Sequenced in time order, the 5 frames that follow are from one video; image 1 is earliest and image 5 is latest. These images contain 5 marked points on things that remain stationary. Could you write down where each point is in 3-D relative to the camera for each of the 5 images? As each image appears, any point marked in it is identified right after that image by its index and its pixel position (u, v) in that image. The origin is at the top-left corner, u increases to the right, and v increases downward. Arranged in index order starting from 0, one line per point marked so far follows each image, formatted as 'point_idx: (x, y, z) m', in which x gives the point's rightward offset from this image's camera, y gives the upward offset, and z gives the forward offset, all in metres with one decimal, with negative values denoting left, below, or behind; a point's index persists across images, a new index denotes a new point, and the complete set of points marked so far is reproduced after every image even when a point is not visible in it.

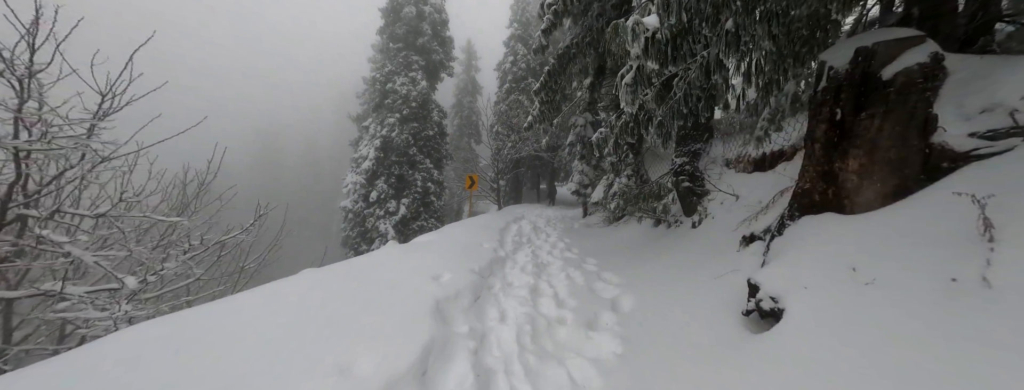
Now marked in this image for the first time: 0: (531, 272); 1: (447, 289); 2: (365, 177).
0: (+0.2, -1.0, +4.0) m
1: (-0.6, -0.8, +2.7) m
2: (-5.7, +0.7, +12.0) m
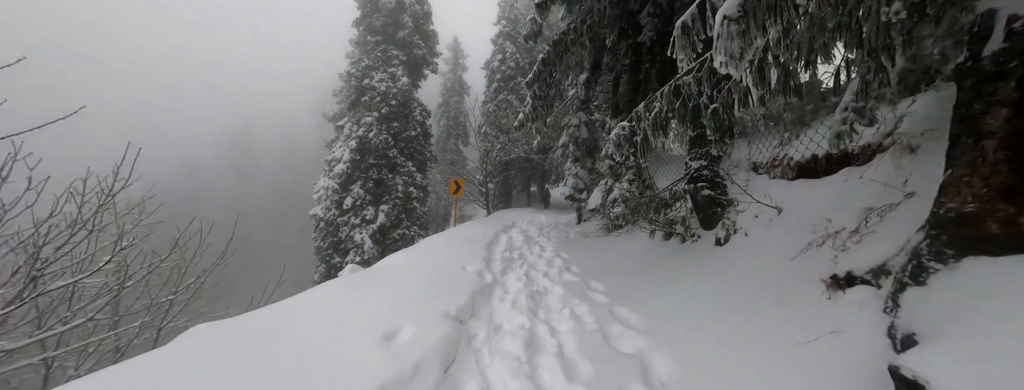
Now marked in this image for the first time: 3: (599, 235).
0: (+0.1, -1.1, +3.2) m
1: (-0.6, -1.0, +1.8) m
2: (-6.1, +0.5, +11.0) m
3: (+2.2, -1.1, +8.1) m
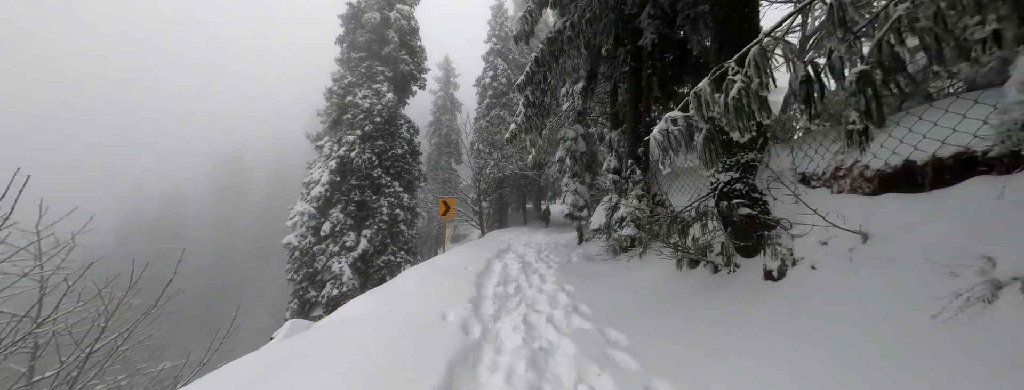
0: (+0.1, -1.4, +2.3) m
1: (-0.7, -1.1, +0.9) m
2: (-6.3, -0.3, +10.1) m
3: (+2.1, -1.5, +7.2) m
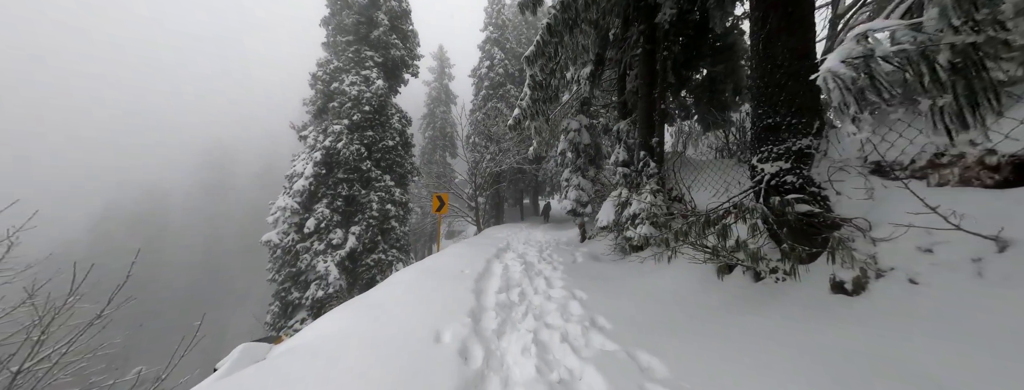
0: (+0.2, -1.3, +1.7) m
1: (-0.6, -1.1, +0.3) m
2: (-6.3, -0.1, +9.3) m
3: (+2.1, -1.4, +6.7) m
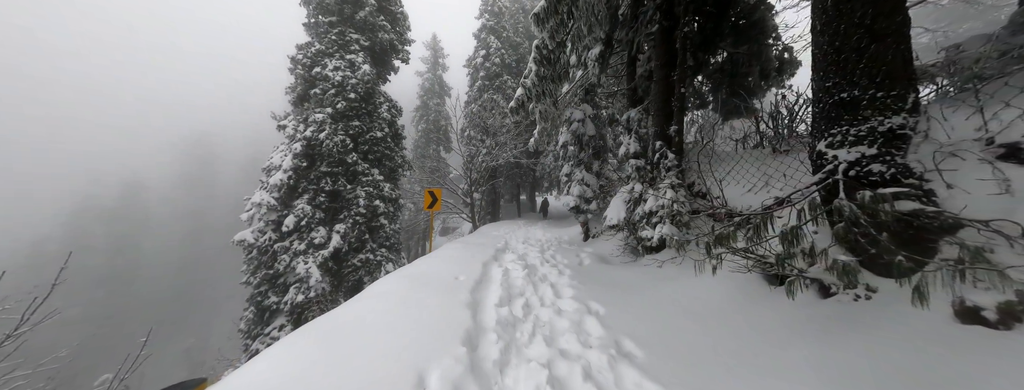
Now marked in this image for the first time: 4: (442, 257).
0: (+0.3, -1.3, +1.0) m
1: (-0.5, -1.1, -0.4) m
2: (-6.3, 0.0, +8.5) m
3: (+2.1, -1.3, +6.0) m
4: (-1.3, -1.1, +5.6) m
